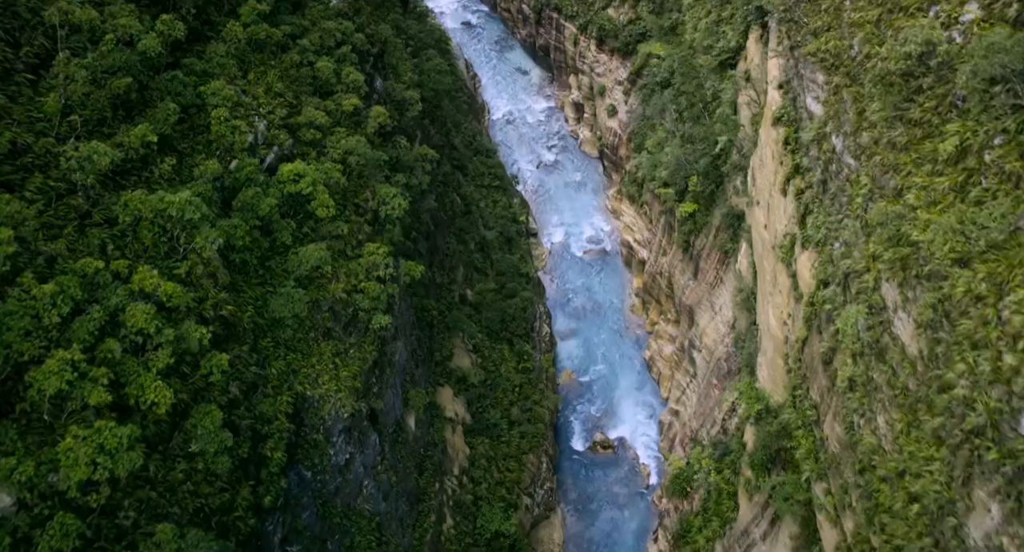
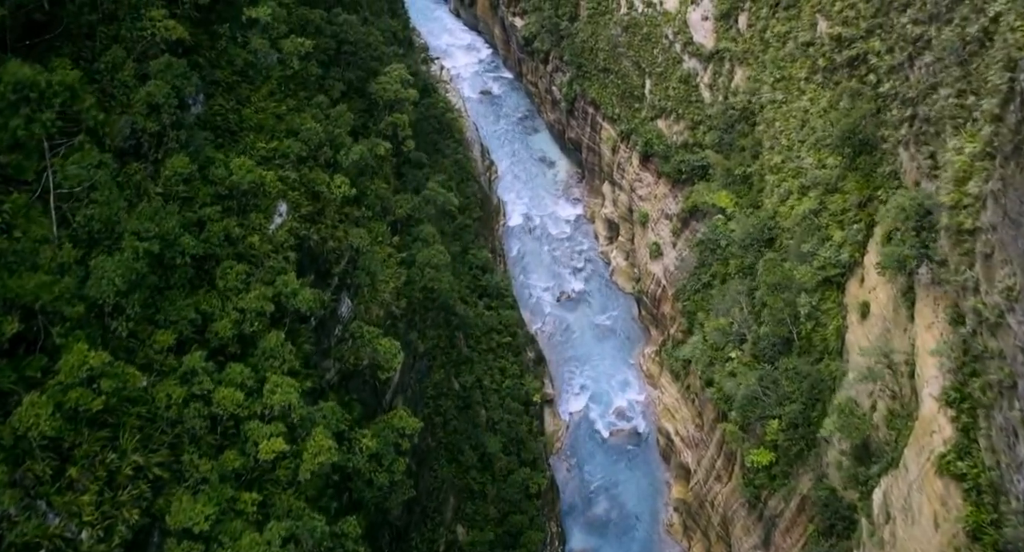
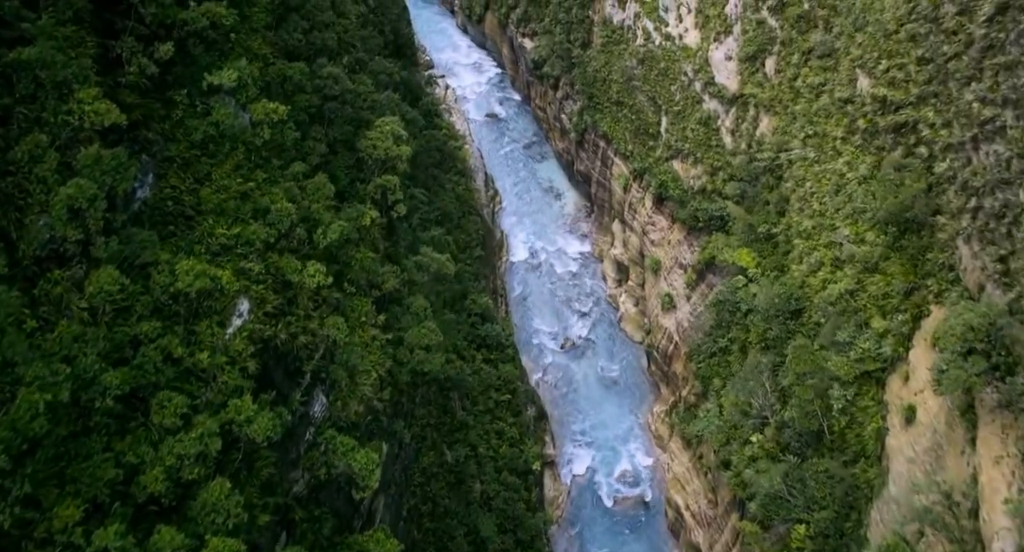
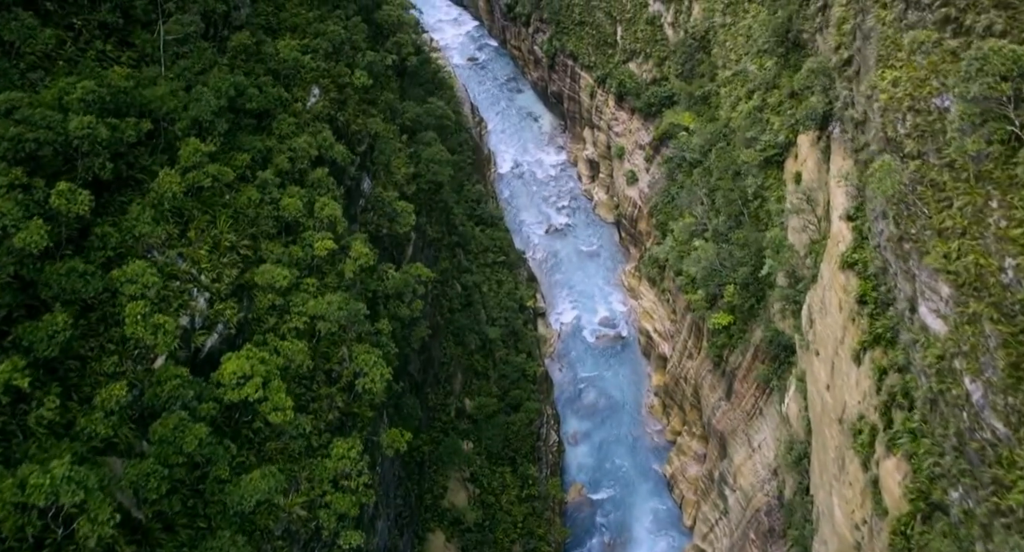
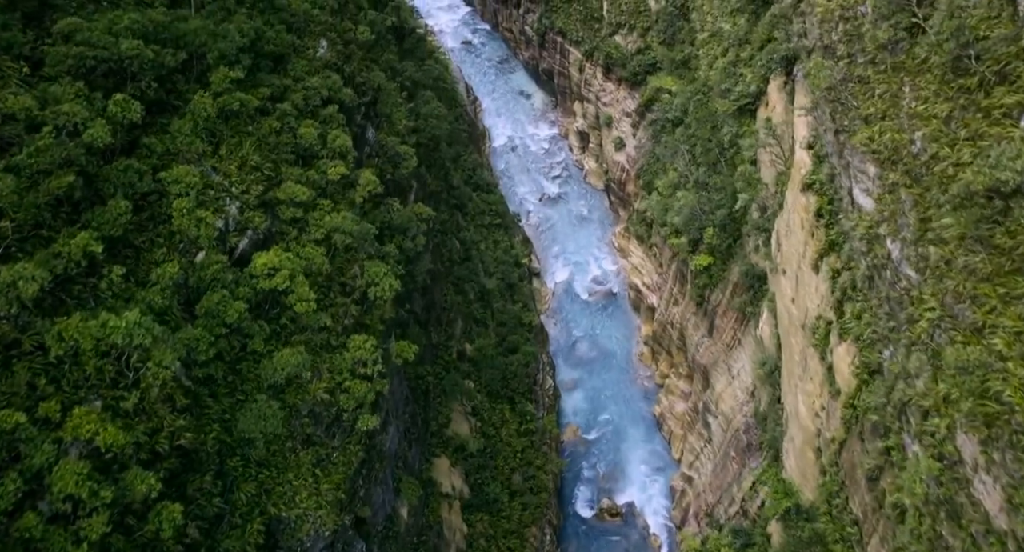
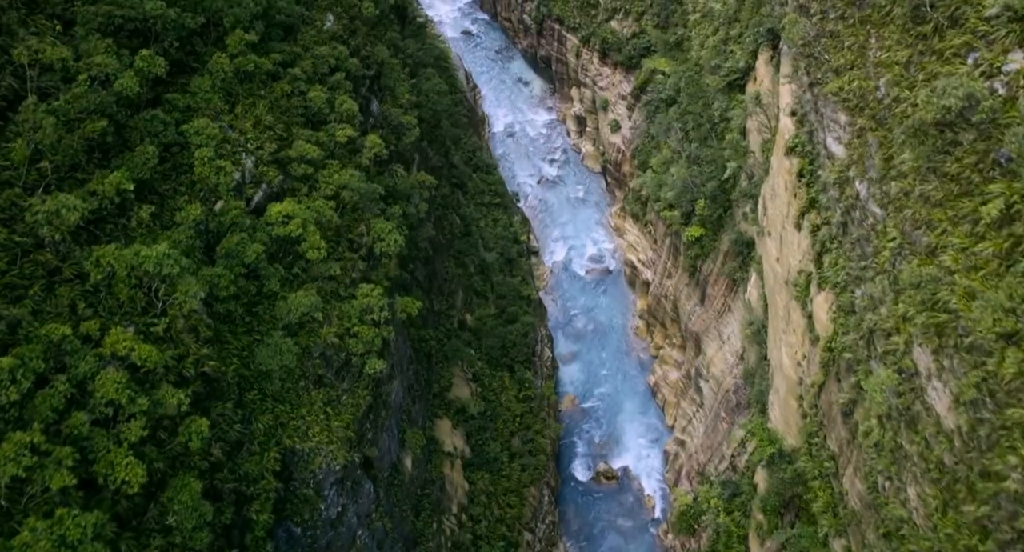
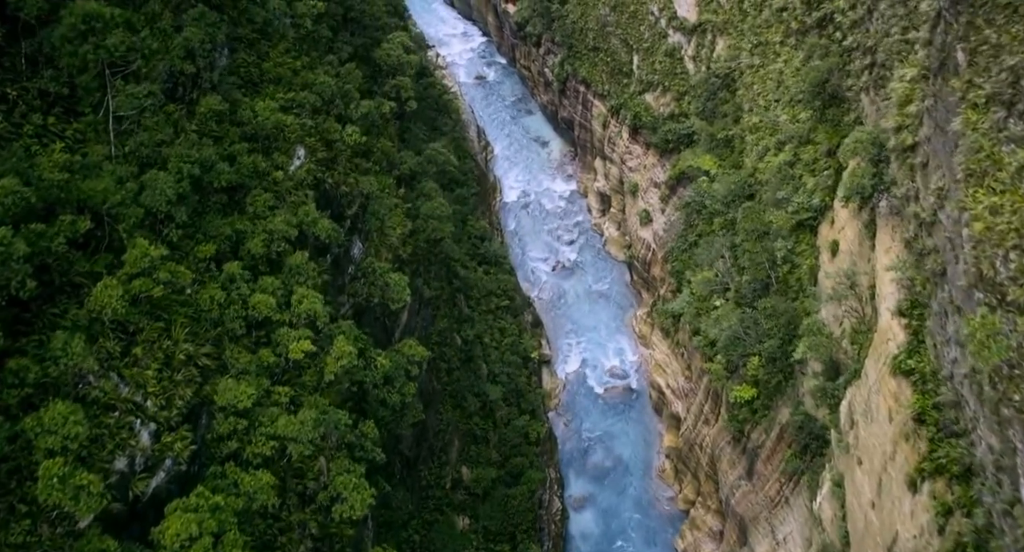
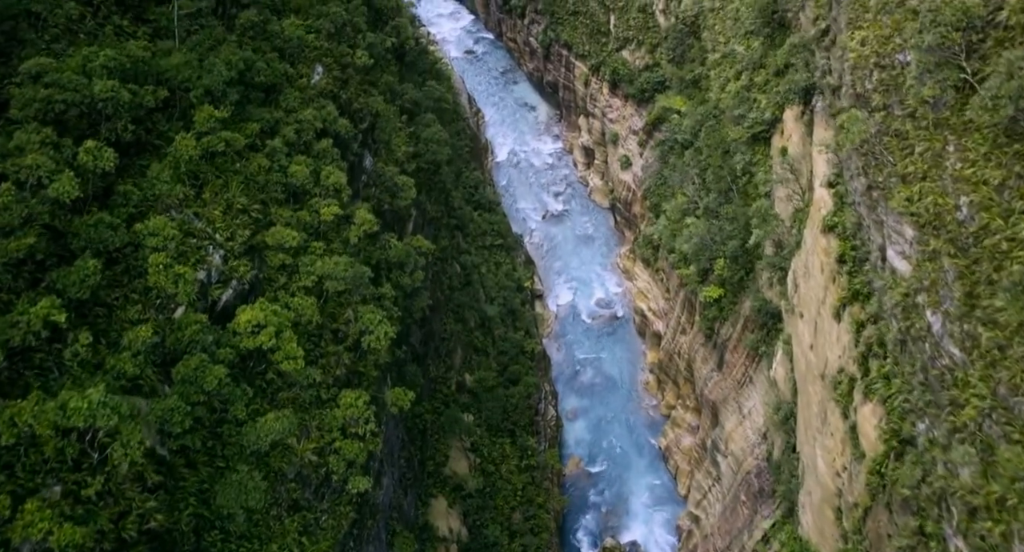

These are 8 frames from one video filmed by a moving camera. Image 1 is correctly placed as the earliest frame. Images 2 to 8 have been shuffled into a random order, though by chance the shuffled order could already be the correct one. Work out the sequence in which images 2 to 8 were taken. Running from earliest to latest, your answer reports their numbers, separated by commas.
6, 5, 8, 4, 7, 2, 3
